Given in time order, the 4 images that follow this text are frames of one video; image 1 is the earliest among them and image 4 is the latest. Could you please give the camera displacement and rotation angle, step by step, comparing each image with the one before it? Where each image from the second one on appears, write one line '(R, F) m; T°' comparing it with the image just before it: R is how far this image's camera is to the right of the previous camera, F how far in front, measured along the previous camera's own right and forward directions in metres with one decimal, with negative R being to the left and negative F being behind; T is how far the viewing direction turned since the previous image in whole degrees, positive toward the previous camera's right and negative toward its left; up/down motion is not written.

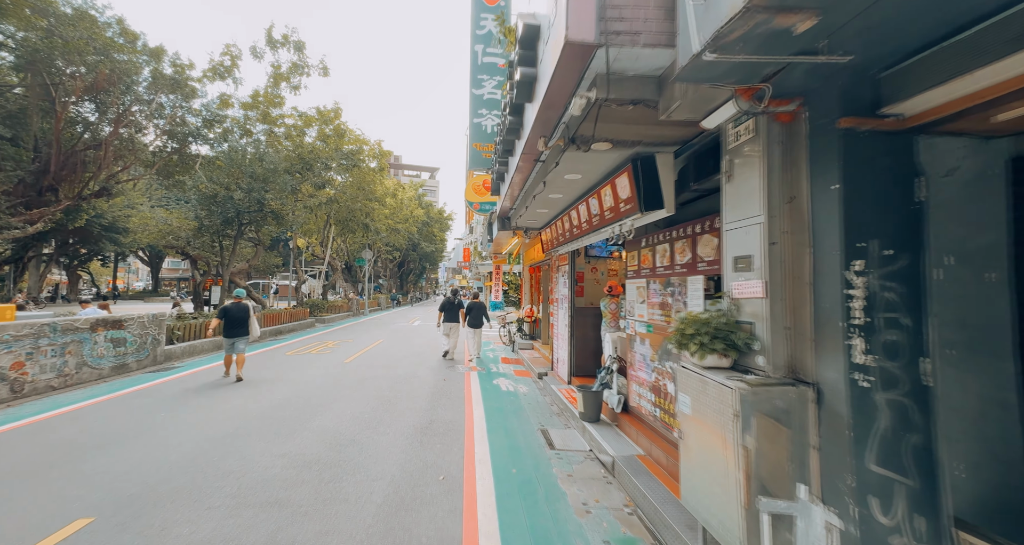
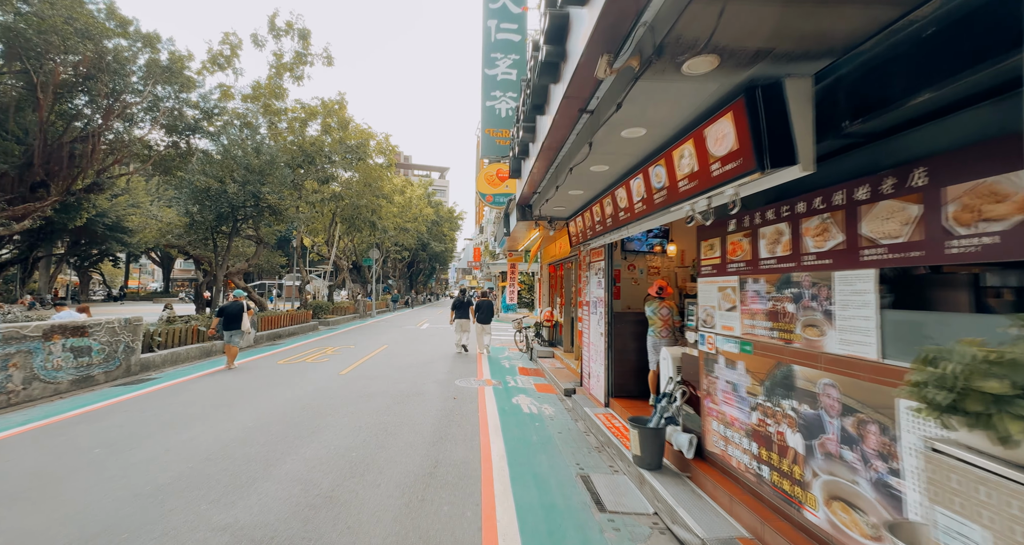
(-0.2, +1.3) m; -1°
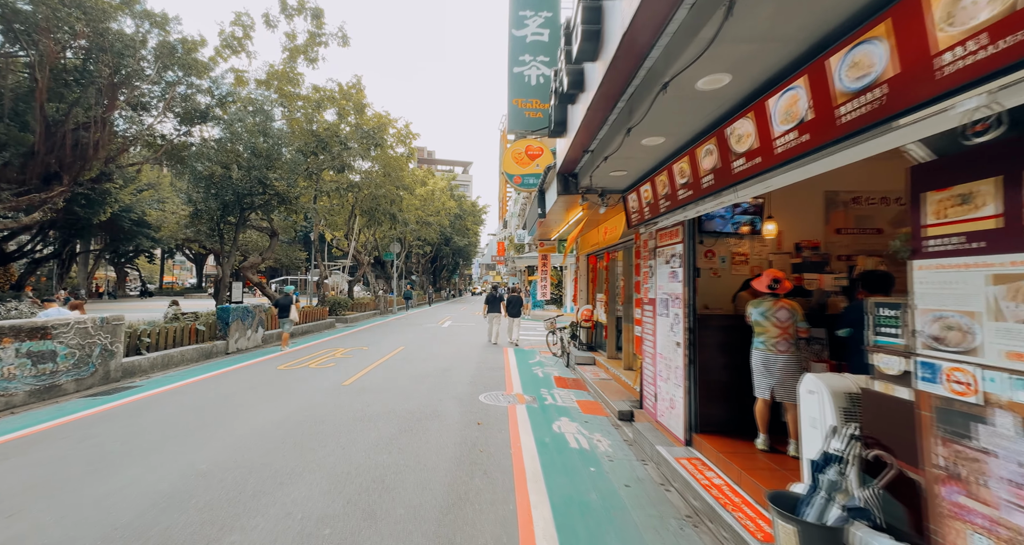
(-0.2, +1.6) m; -3°
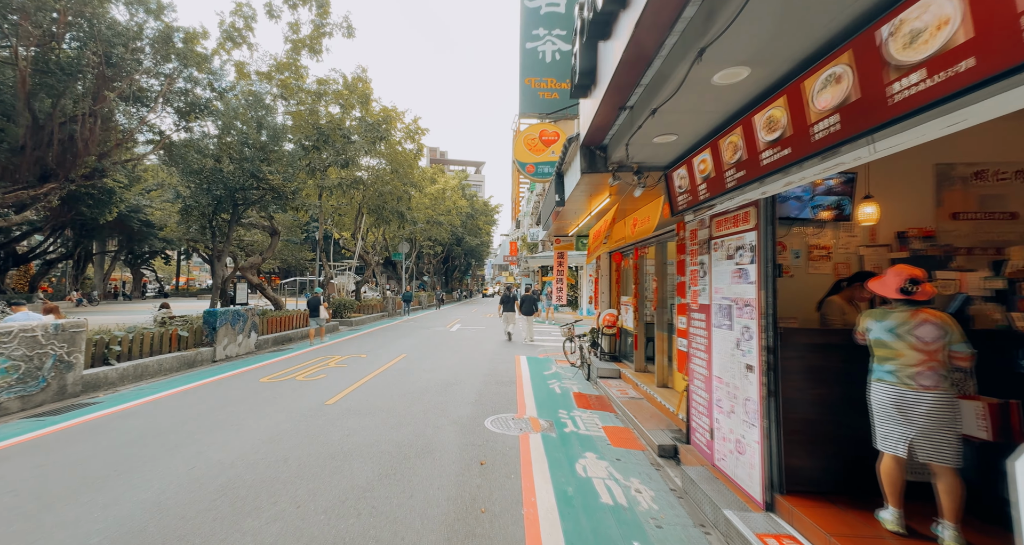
(0.0, +1.2) m; -2°
